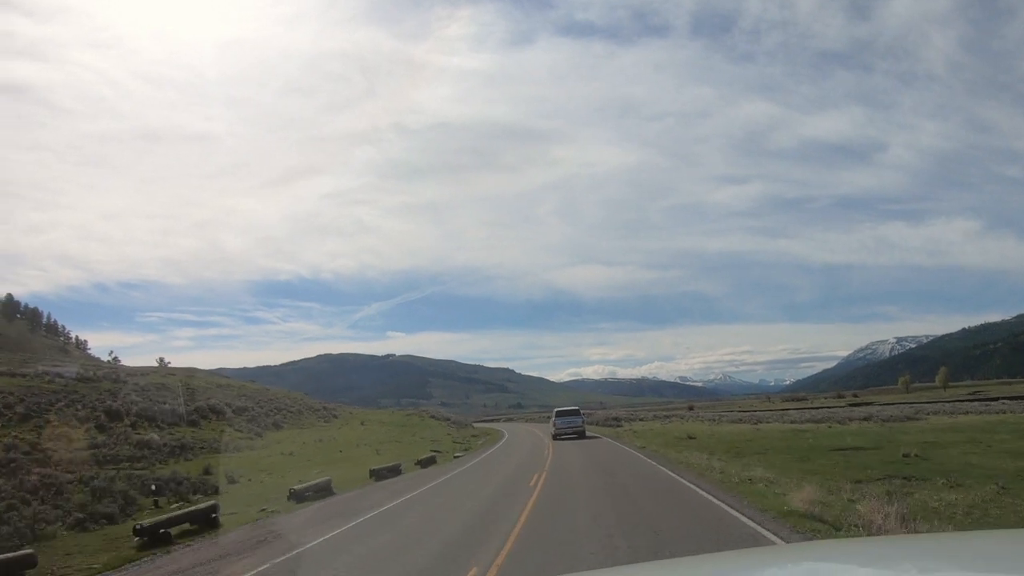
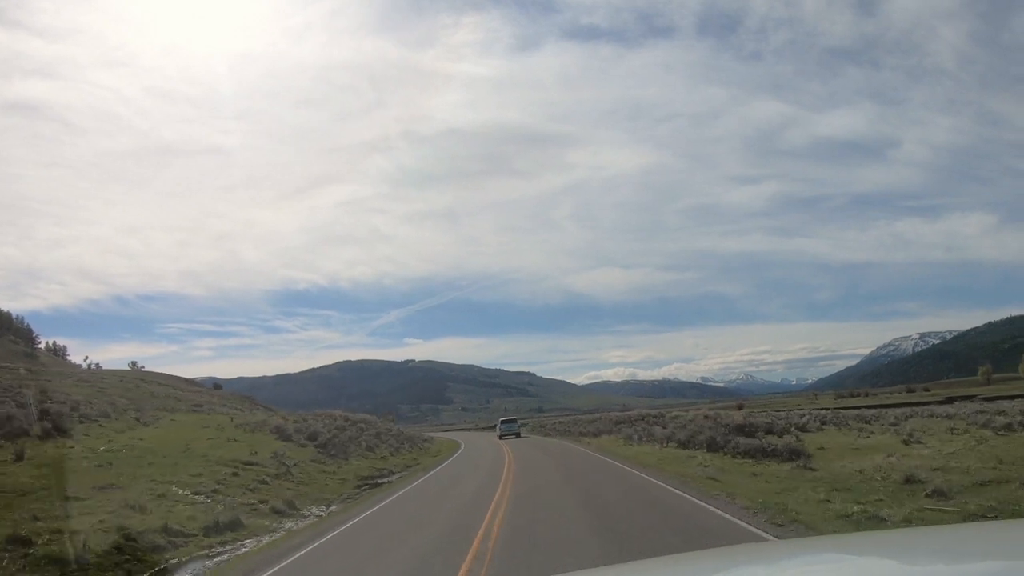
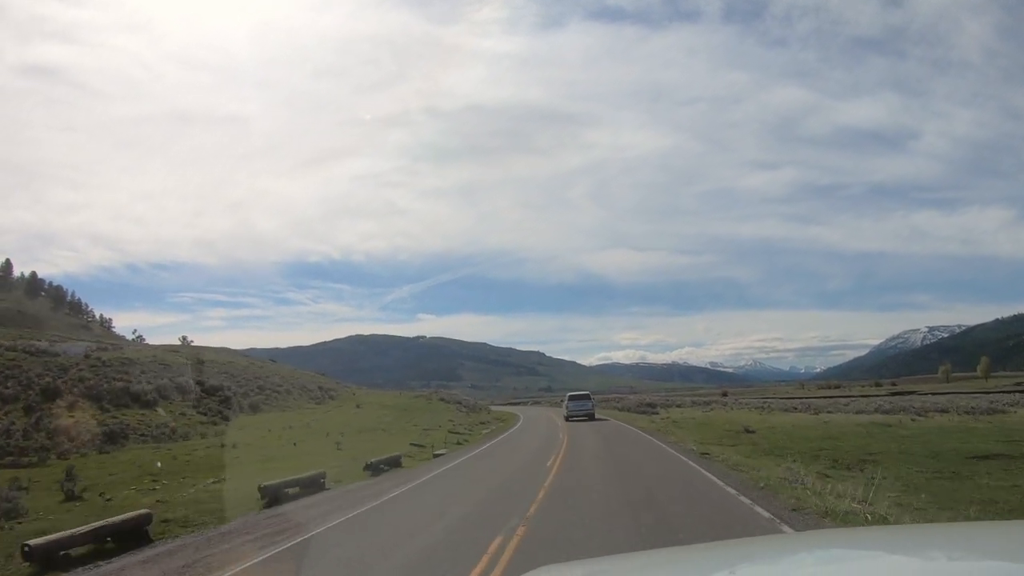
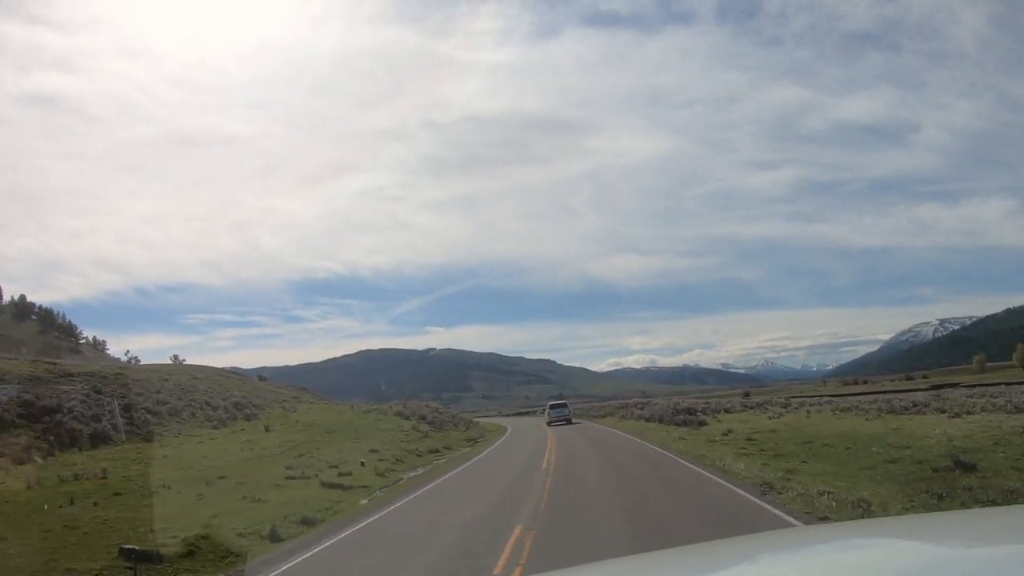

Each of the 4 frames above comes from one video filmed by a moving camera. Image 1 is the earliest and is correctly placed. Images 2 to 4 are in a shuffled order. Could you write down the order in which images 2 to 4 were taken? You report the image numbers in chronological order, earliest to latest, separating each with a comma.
3, 4, 2
